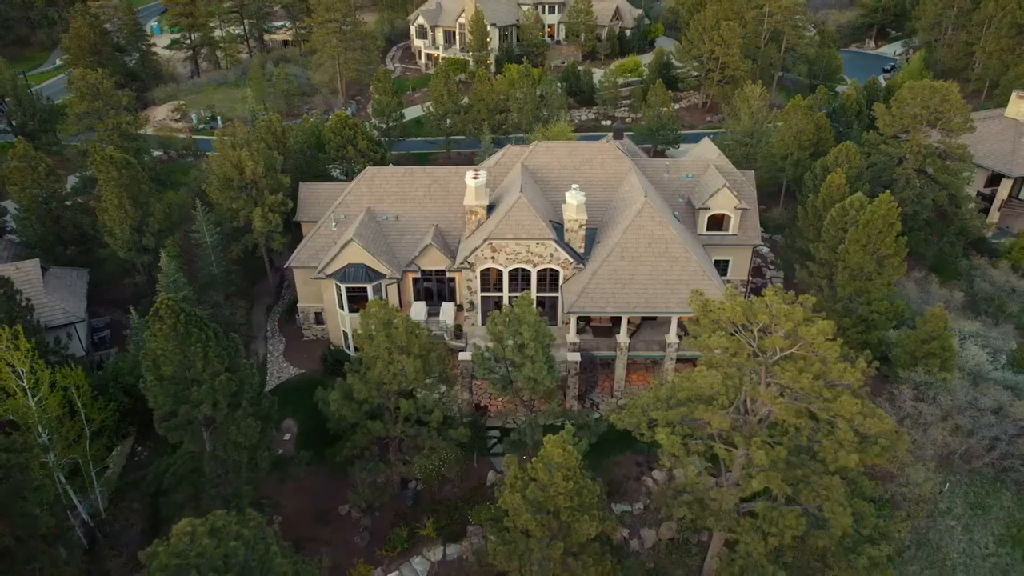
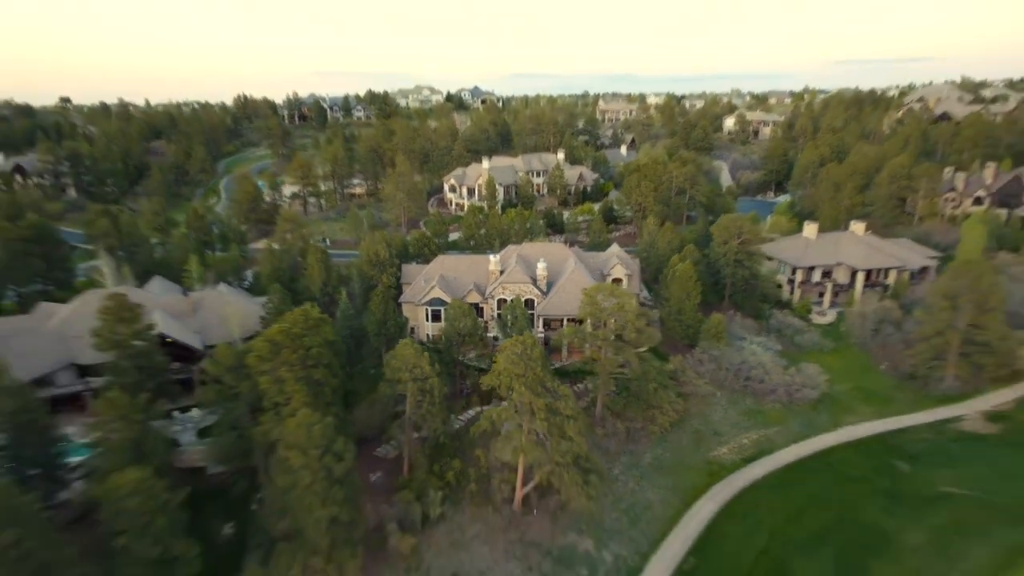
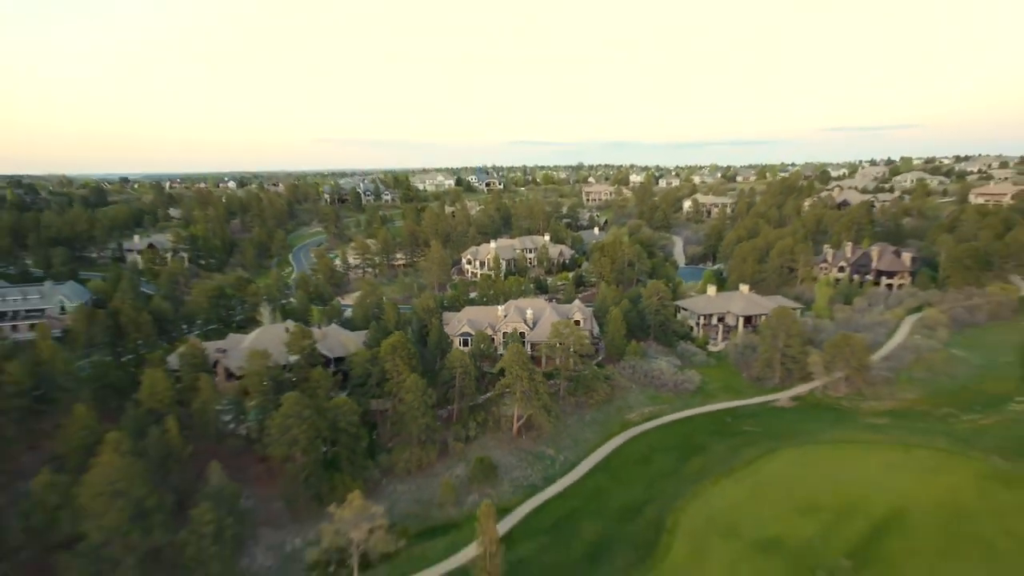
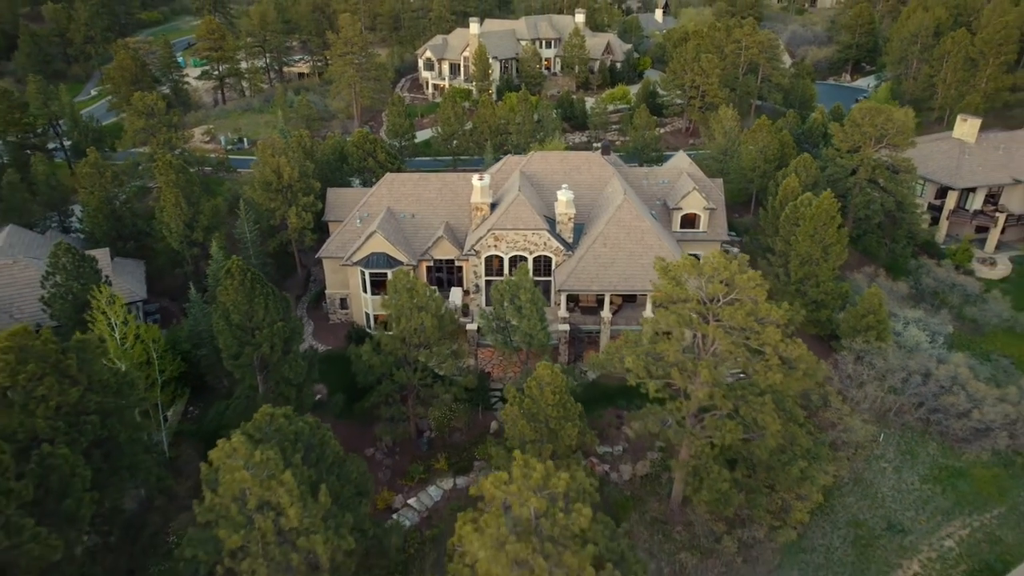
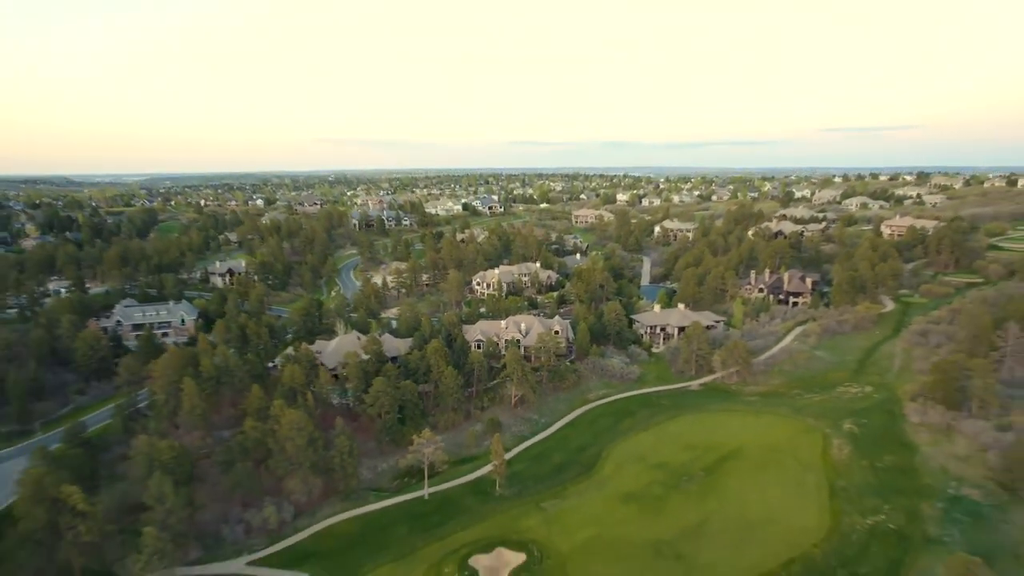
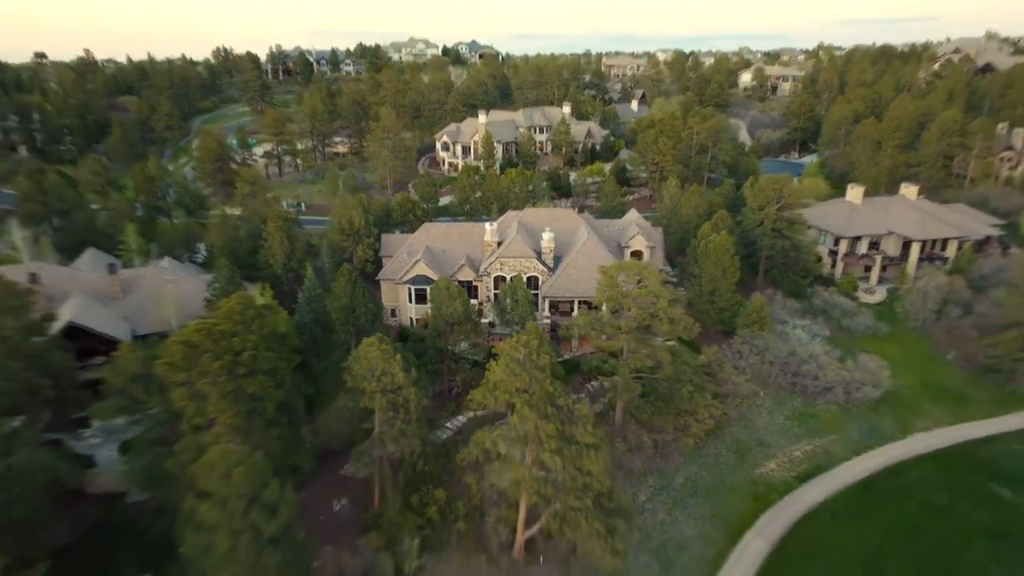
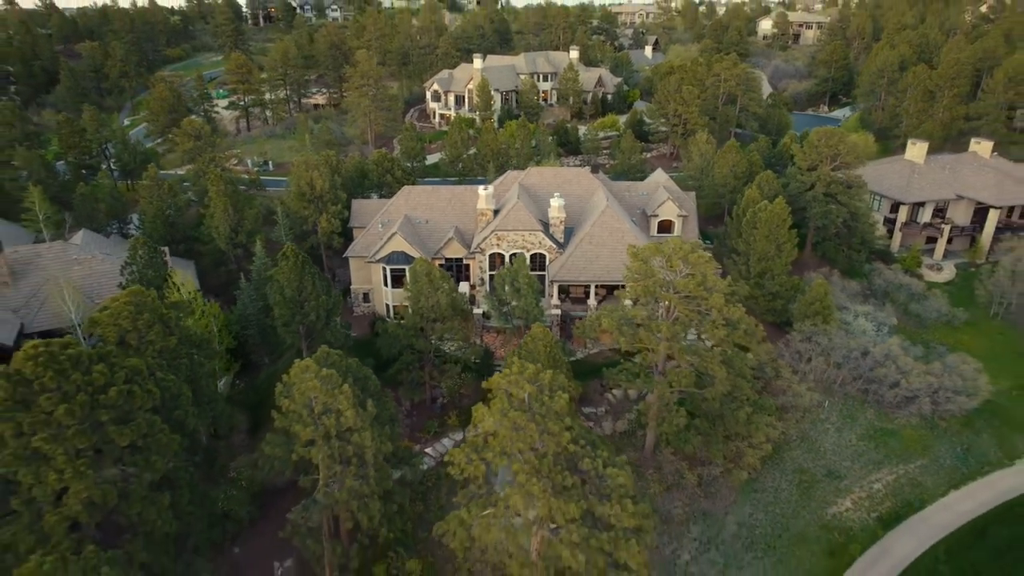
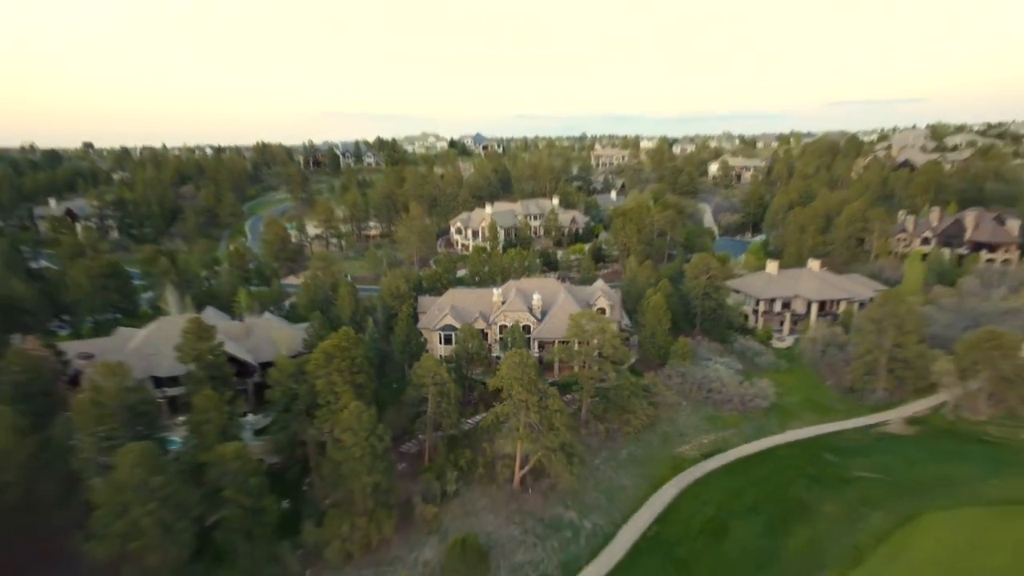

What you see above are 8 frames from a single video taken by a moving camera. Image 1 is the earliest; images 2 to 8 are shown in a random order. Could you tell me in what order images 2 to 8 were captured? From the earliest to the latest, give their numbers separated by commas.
4, 7, 6, 2, 8, 3, 5
